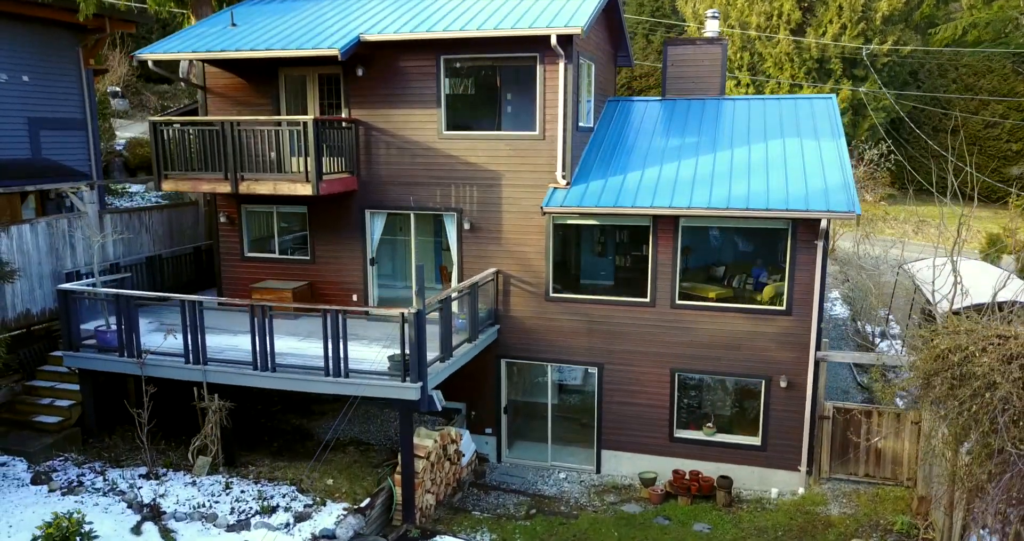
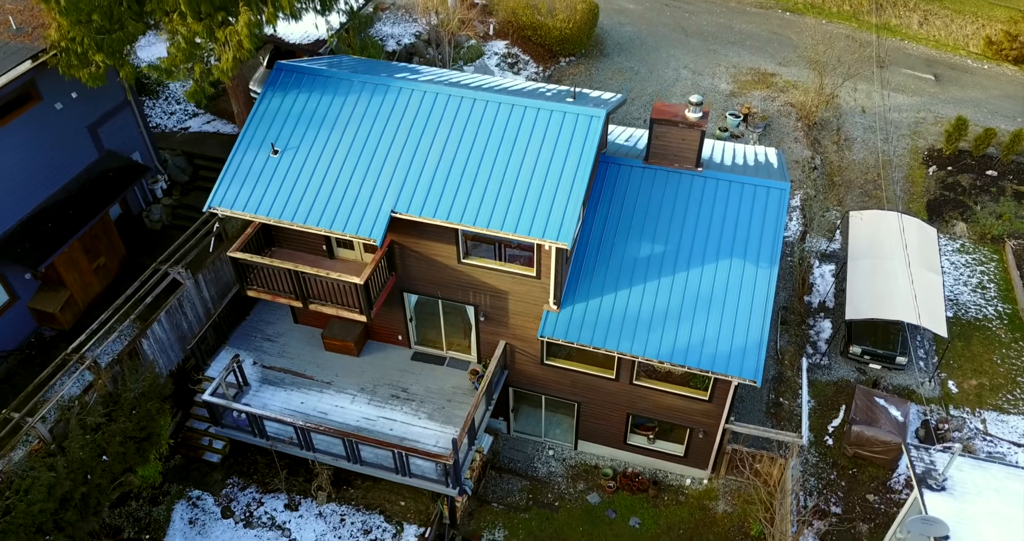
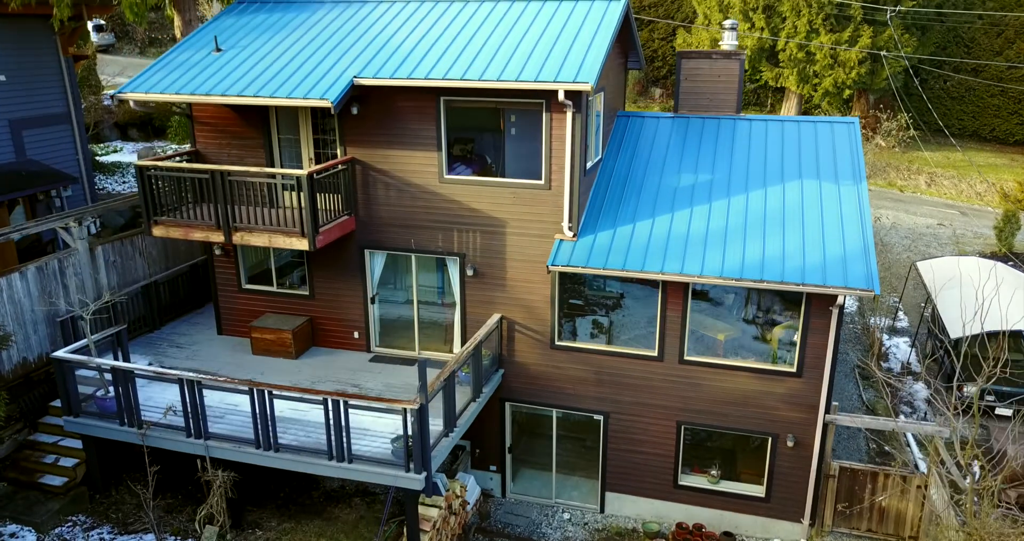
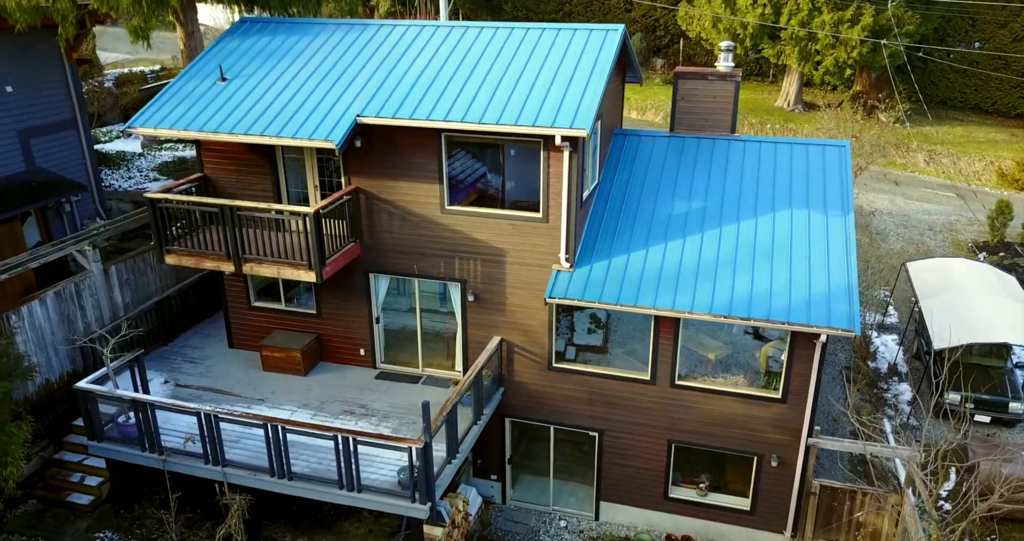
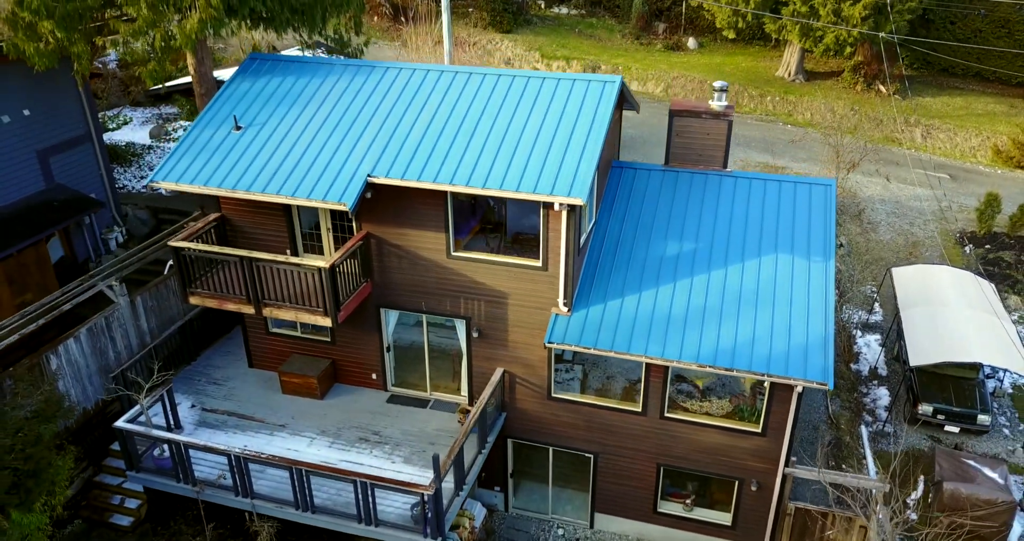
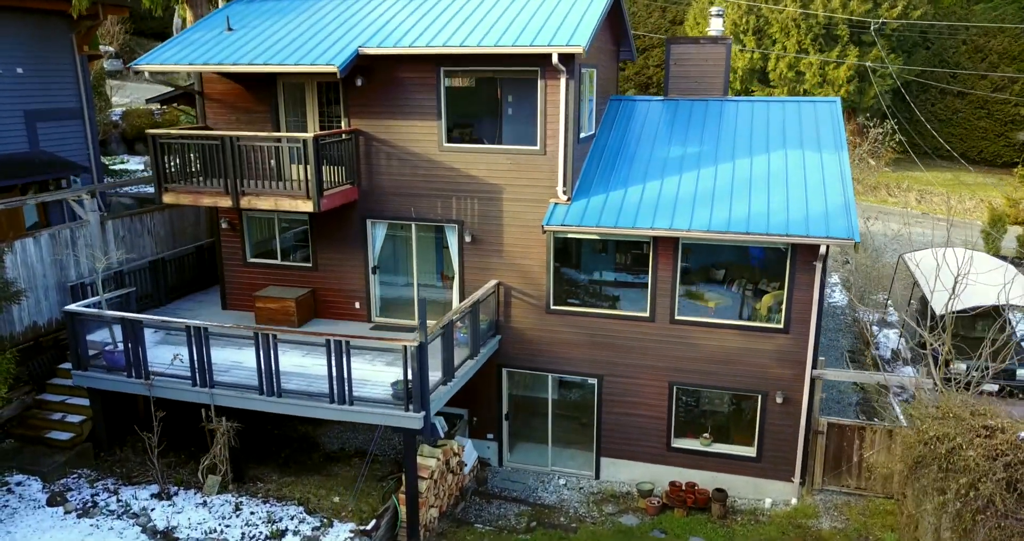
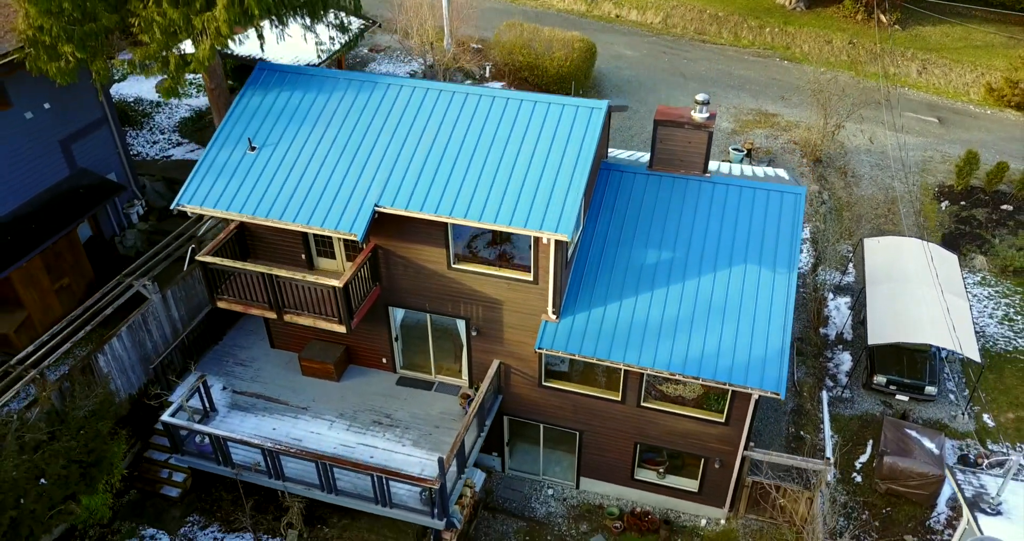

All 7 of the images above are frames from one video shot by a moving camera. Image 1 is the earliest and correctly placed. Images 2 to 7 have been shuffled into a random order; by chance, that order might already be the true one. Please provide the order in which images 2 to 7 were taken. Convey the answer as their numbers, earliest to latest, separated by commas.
6, 3, 4, 5, 7, 2
